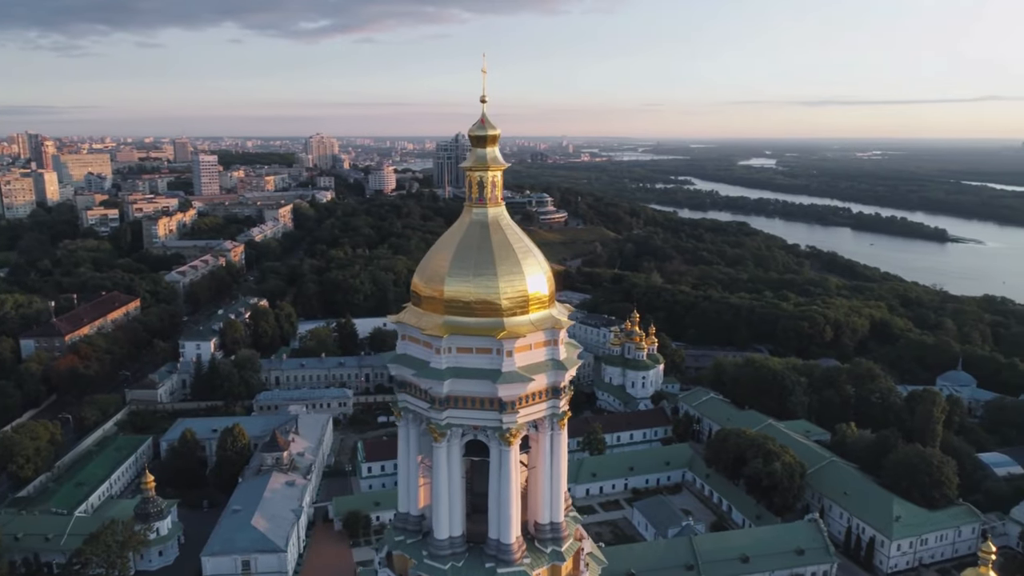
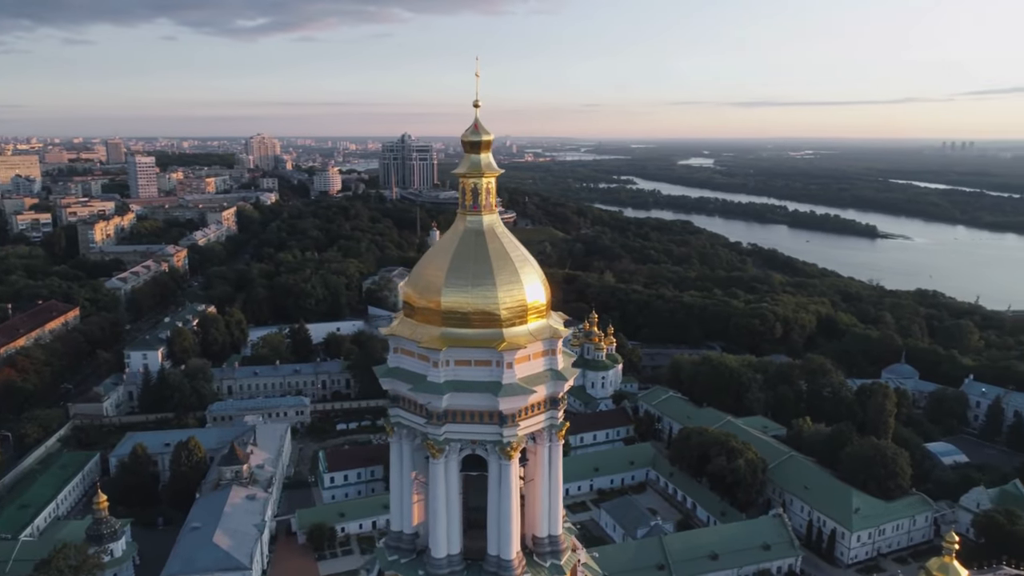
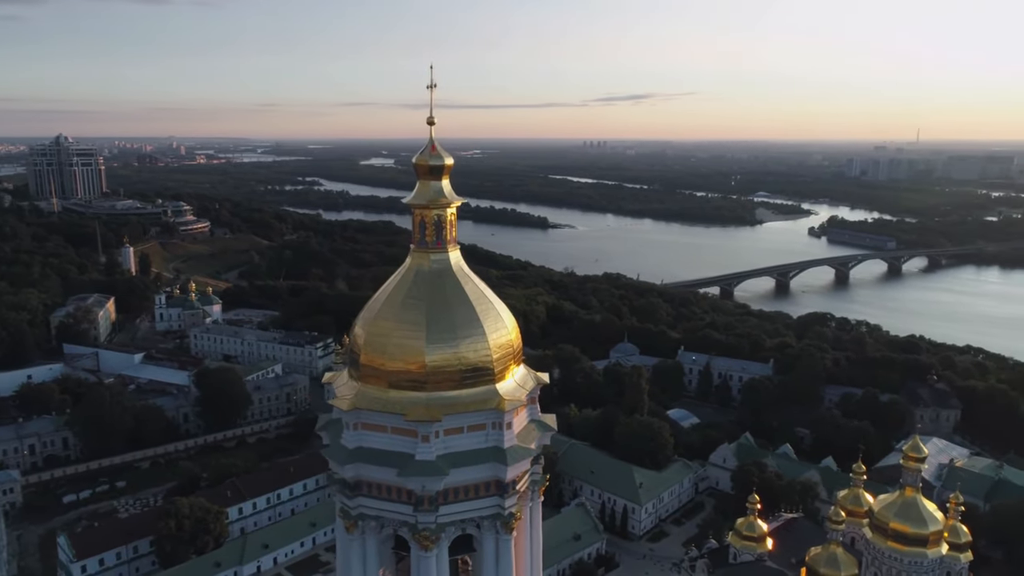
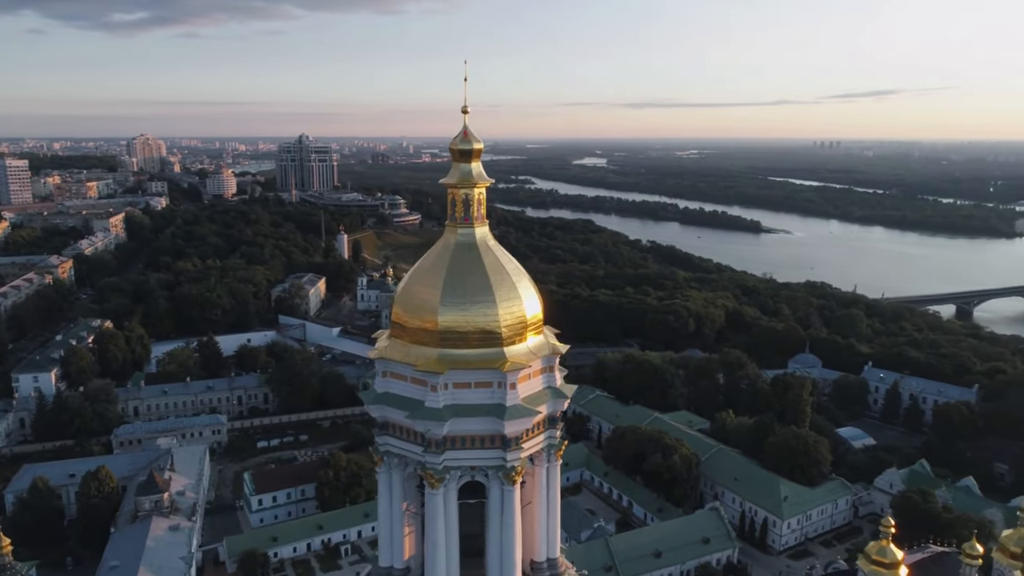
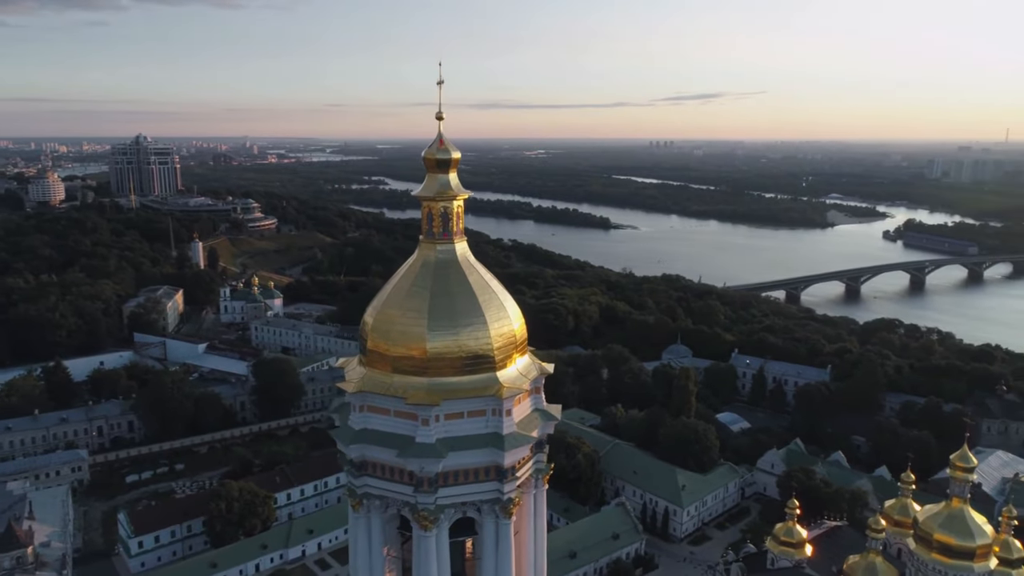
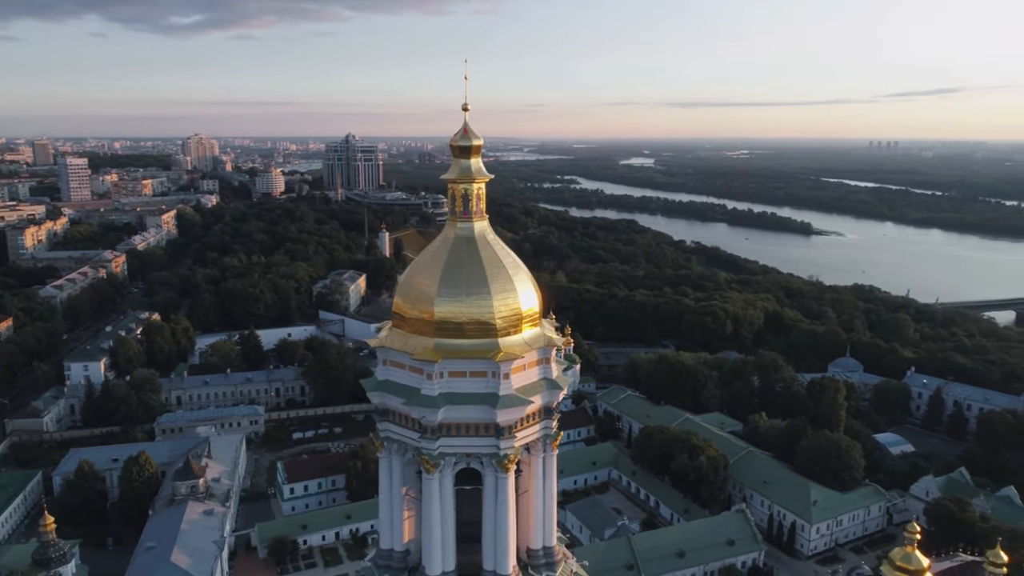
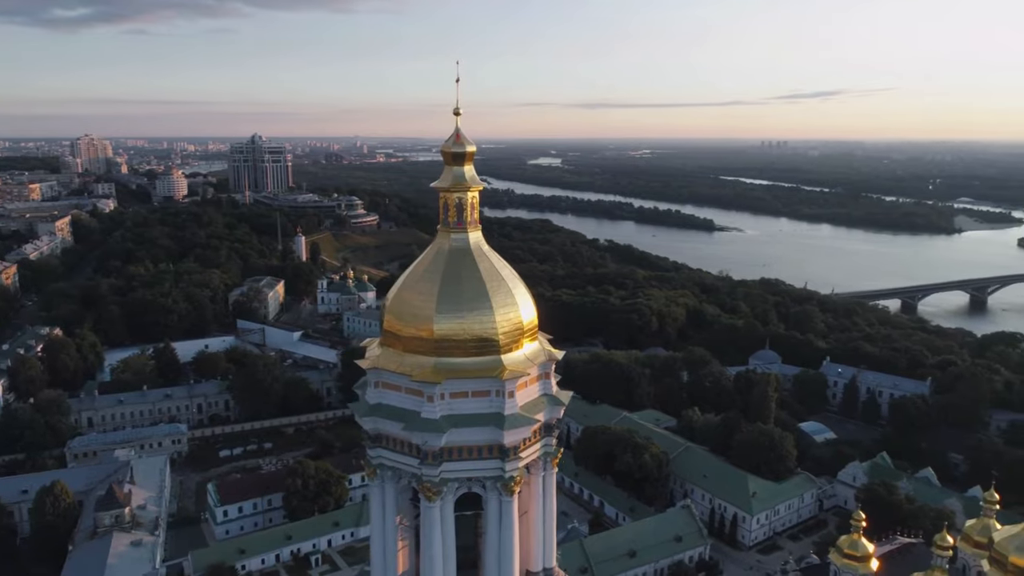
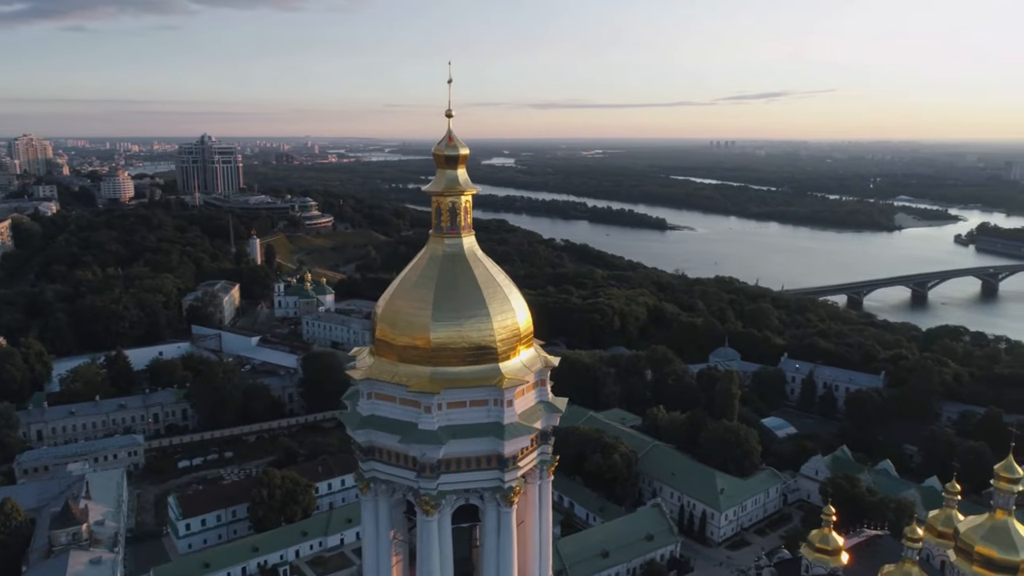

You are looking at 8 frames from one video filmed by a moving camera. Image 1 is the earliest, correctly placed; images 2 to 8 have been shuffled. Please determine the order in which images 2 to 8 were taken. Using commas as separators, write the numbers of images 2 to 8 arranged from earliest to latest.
2, 6, 4, 7, 8, 5, 3
